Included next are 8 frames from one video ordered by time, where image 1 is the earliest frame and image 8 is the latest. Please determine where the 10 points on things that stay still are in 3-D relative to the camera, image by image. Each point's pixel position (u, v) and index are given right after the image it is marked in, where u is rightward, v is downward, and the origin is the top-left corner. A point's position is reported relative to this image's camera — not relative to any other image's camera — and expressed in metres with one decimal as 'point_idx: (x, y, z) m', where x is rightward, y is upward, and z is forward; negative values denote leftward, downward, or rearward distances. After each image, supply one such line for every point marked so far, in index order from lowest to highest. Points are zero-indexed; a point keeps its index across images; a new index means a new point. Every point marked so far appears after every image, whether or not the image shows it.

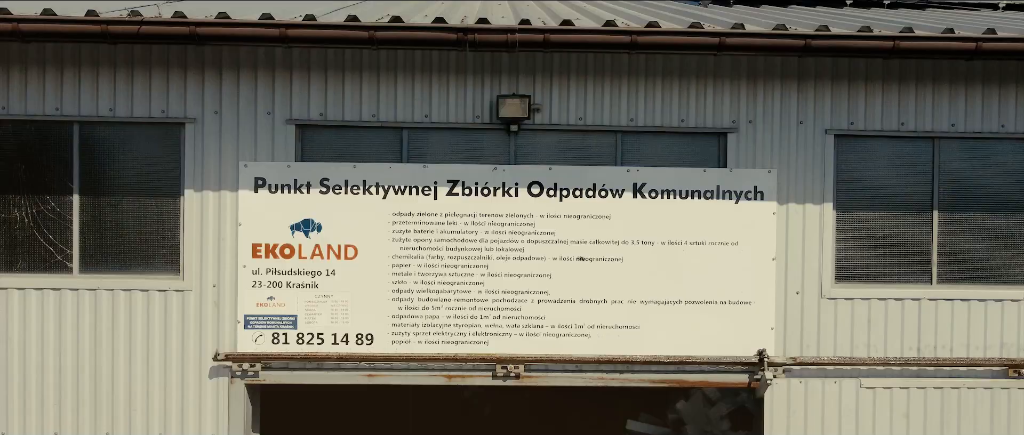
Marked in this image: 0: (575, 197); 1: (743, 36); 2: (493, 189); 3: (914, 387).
0: (+0.2, +0.1, +2.8) m
1: (+0.7, +0.6, +2.5) m
2: (-0.1, +0.1, +2.8) m
3: (+1.4, -0.6, +2.8) m
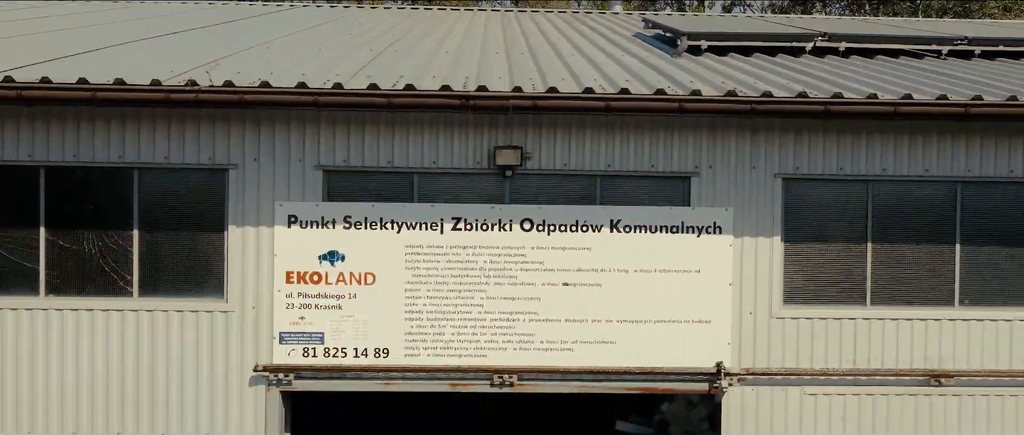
0: (+0.2, -0.1, +3.3) m
1: (+0.7, +0.4, +3.0) m
2: (-0.1, 0.0, +3.3) m
3: (+1.4, -0.7, +3.3) m
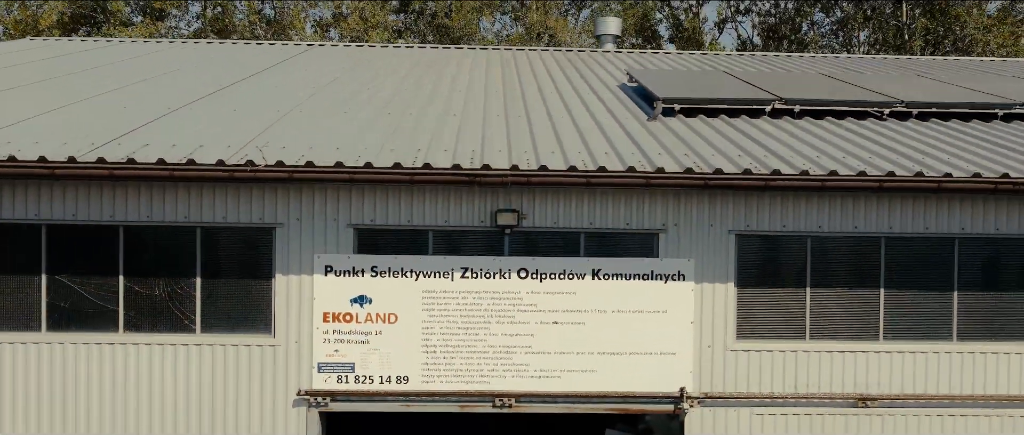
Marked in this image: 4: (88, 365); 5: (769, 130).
0: (+0.2, -0.3, +3.9) m
1: (+0.7, +0.2, +3.7) m
2: (-0.1, -0.3, +3.9) m
3: (+1.4, -1.0, +4.0) m
4: (-2.1, -0.7, +3.9) m
5: (+1.5, +0.5, +4.7) m
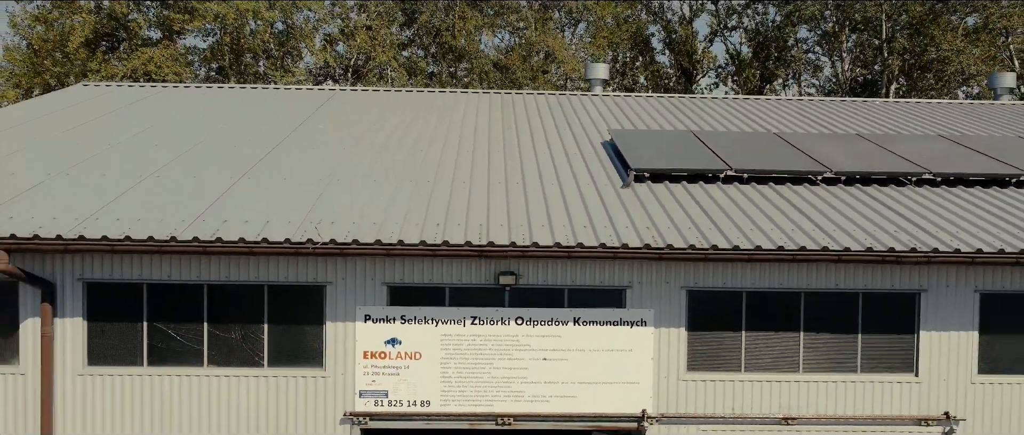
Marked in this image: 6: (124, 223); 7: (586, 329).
0: (+0.2, -0.7, +5.0) m
1: (+0.7, -0.2, +4.7) m
2: (-0.1, -0.7, +5.0) m
3: (+1.4, -1.4, +5.1) m
4: (-2.1, -1.1, +5.0) m
5: (+1.5, +0.1, +5.8) m
6: (-2.4, 0.0, +5.0) m
7: (+0.5, -0.7, +5.0) m
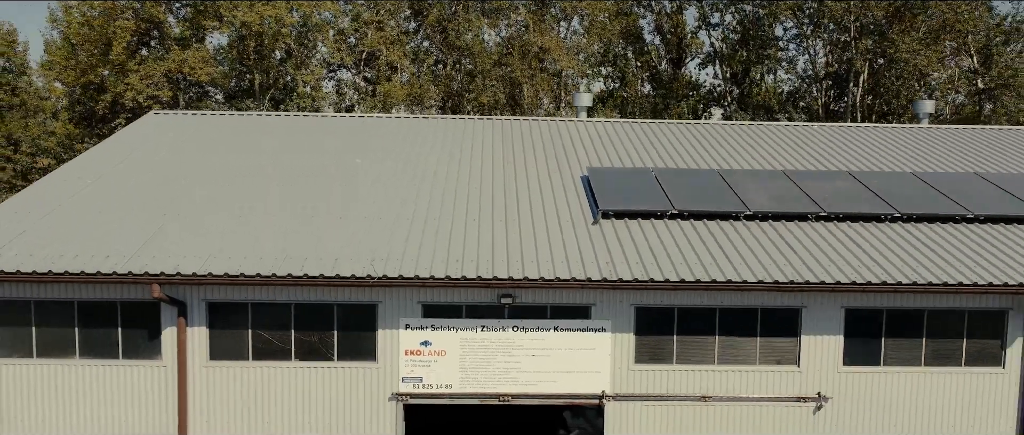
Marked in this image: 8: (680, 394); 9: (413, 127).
0: (+0.2, -1.0, +7.1) m
1: (+0.7, -0.5, +6.8) m
2: (-0.1, -1.0, +7.1) m
3: (+1.4, -1.7, +7.2) m
4: (-2.1, -1.4, +7.1) m
5: (+1.5, -0.2, +7.8) m
6: (-2.4, -0.4, +7.0) m
7: (+0.4, -1.0, +7.1) m
8: (+1.5, -1.6, +7.2) m
9: (-1.5, +1.3, +11.6) m
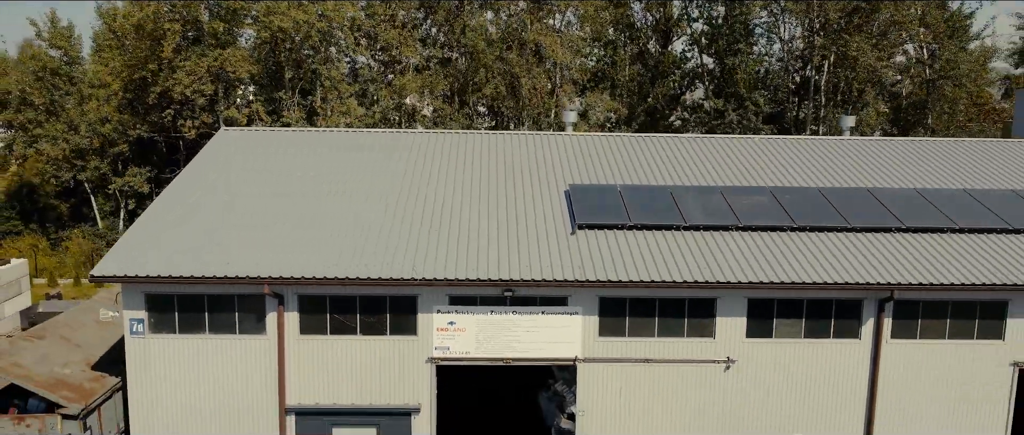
0: (+0.2, -1.2, +10.1) m
1: (+0.7, -0.8, +9.7) m
2: (-0.1, -1.2, +10.1) m
3: (+1.4, -1.9, +10.2) m
4: (-2.1, -1.7, +10.1) m
5: (+1.5, -0.3, +10.7) m
6: (-2.4, -0.6, +9.9) m
7: (+0.4, -1.3, +10.1) m
8: (+1.5, -1.8, +10.2) m
9: (-1.5, +1.4, +14.4) m
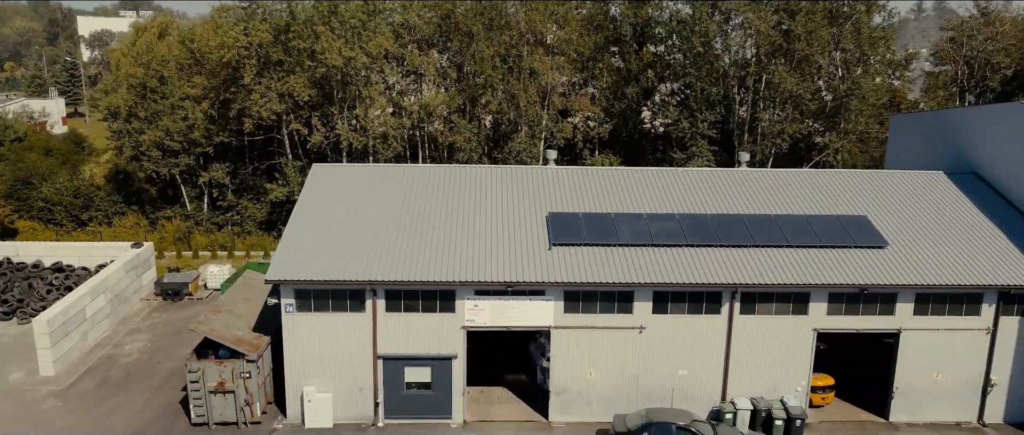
0: (+0.2, -1.8, +16.9) m
1: (+0.7, -1.4, +16.5) m
2: (-0.1, -1.8, +16.9) m
3: (+1.4, -2.4, +17.1) m
4: (-2.1, -2.2, +17.0) m
5: (+1.5, -0.8, +17.4) m
6: (-2.4, -1.2, +16.7) m
7: (+0.4, -1.8, +16.9) m
8: (+1.5, -2.3, +17.1) m
9: (-1.5, +1.2, +21.0) m
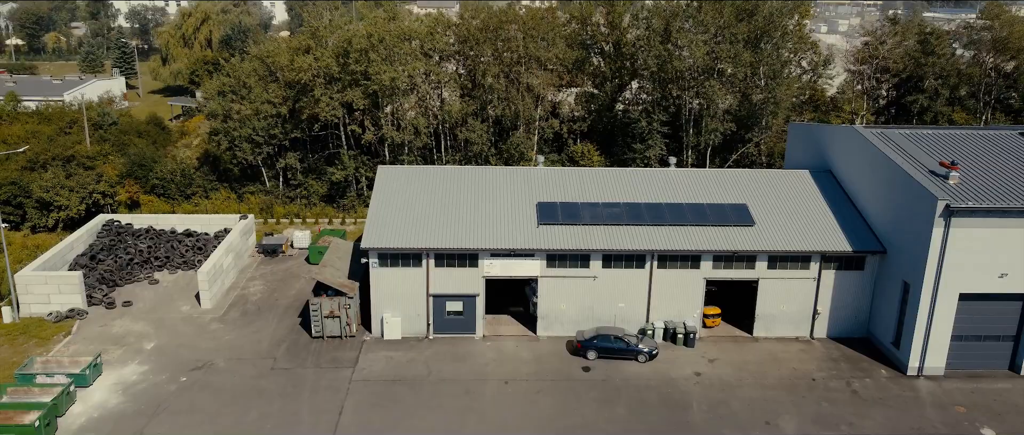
0: (+0.2, -1.5, +26.9) m
1: (+0.7, -1.1, +26.5) m
2: (-0.1, -1.4, +26.9) m
3: (+1.4, -2.1, +27.2) m
4: (-2.1, -1.9, +27.1) m
5: (+1.5, -0.5, +27.4) m
6: (-2.4, -0.9, +26.7) m
7: (+0.5, -1.5, +26.9) m
8: (+1.6, -2.0, +27.2) m
9: (-1.5, +1.8, +30.8) m
